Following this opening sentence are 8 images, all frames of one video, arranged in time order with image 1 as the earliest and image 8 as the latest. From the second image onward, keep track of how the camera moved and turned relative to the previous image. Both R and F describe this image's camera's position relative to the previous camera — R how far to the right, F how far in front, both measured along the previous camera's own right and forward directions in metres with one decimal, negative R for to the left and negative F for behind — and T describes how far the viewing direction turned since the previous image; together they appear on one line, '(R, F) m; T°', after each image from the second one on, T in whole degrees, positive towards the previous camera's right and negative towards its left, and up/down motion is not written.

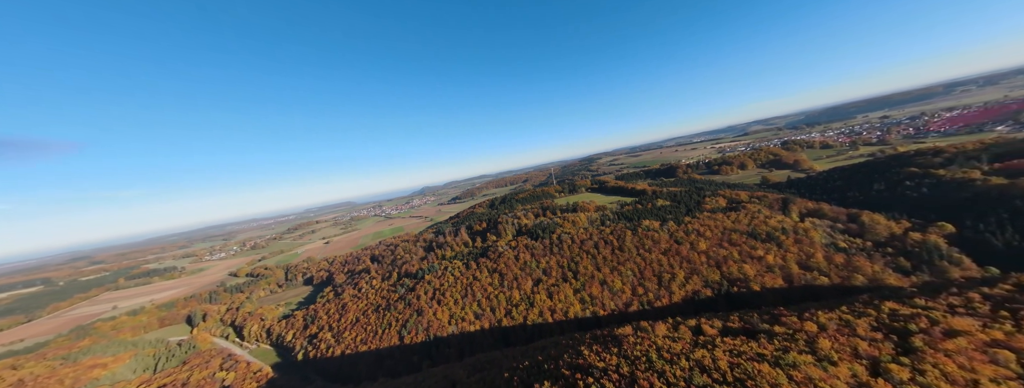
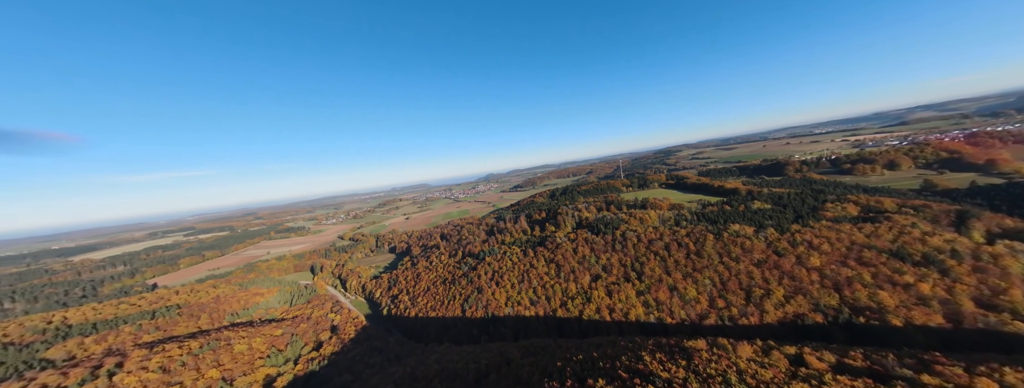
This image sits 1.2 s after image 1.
(+0.3, -0.2) m; -14°
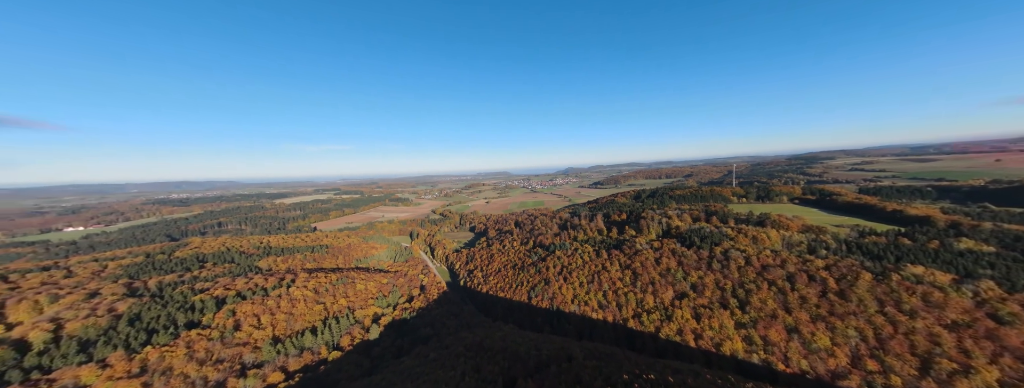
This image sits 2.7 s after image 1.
(+0.4, 0.0) m; -18°
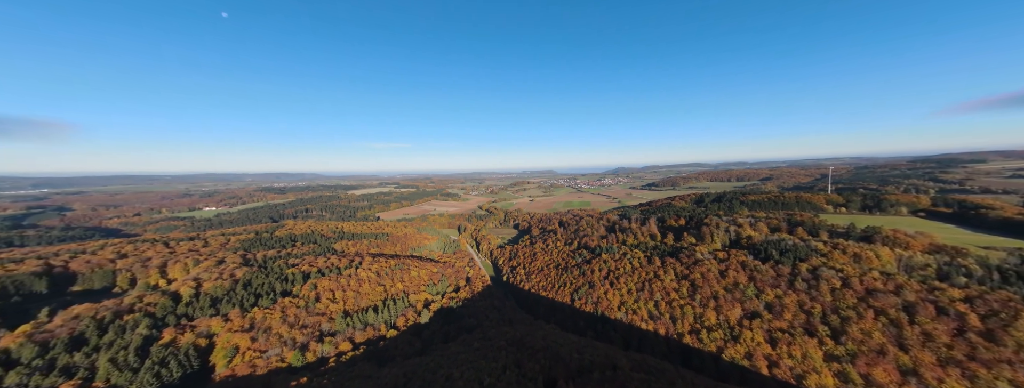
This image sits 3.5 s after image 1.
(+0.3, +0.1) m; -11°
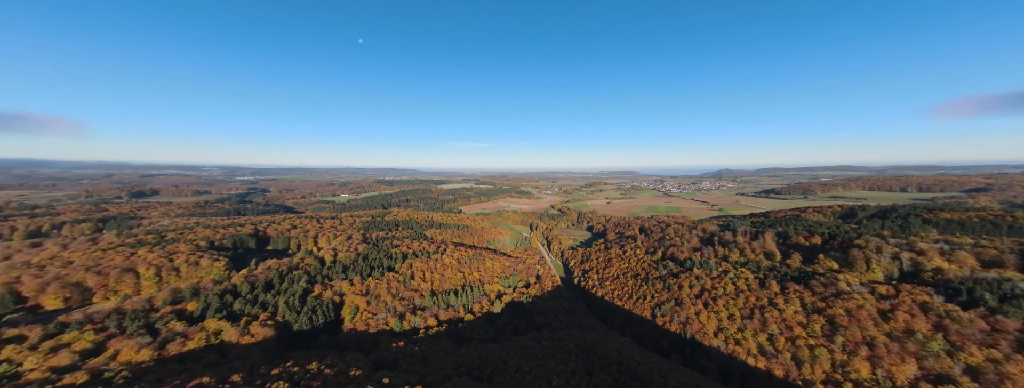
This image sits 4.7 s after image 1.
(+0.4, +0.1) m; -17°
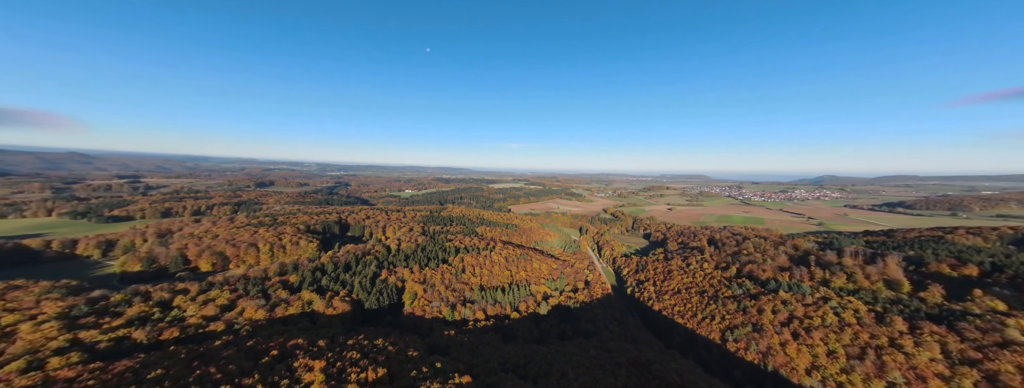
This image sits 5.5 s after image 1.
(+0.3, +0.1) m; -11°
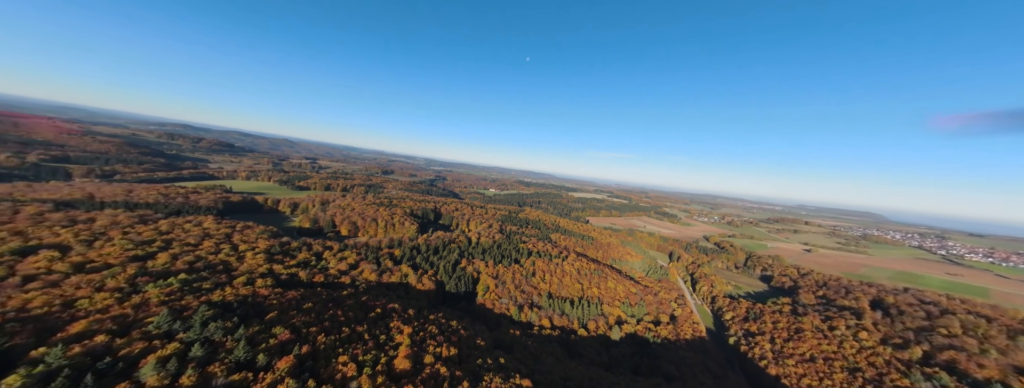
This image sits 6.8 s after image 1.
(+0.3, +0.4) m; -18°
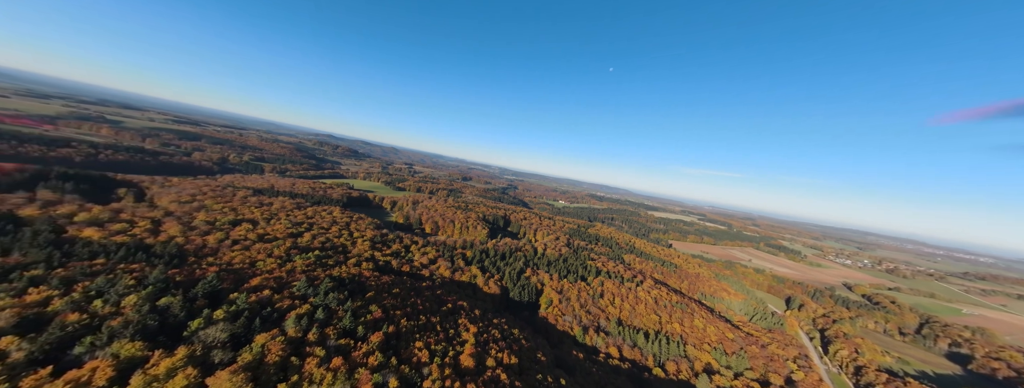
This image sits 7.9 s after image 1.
(+0.1, +0.4) m; -15°
